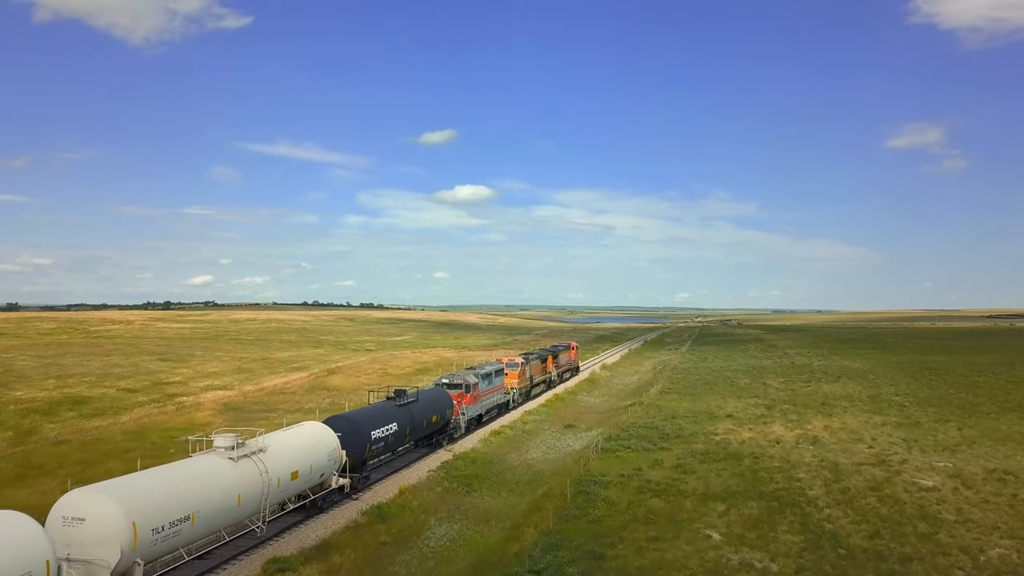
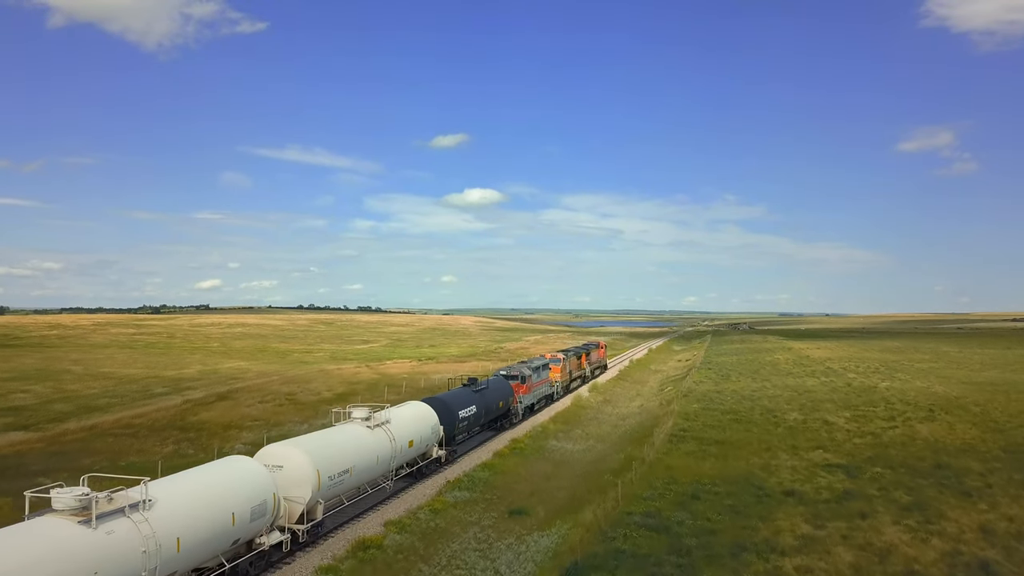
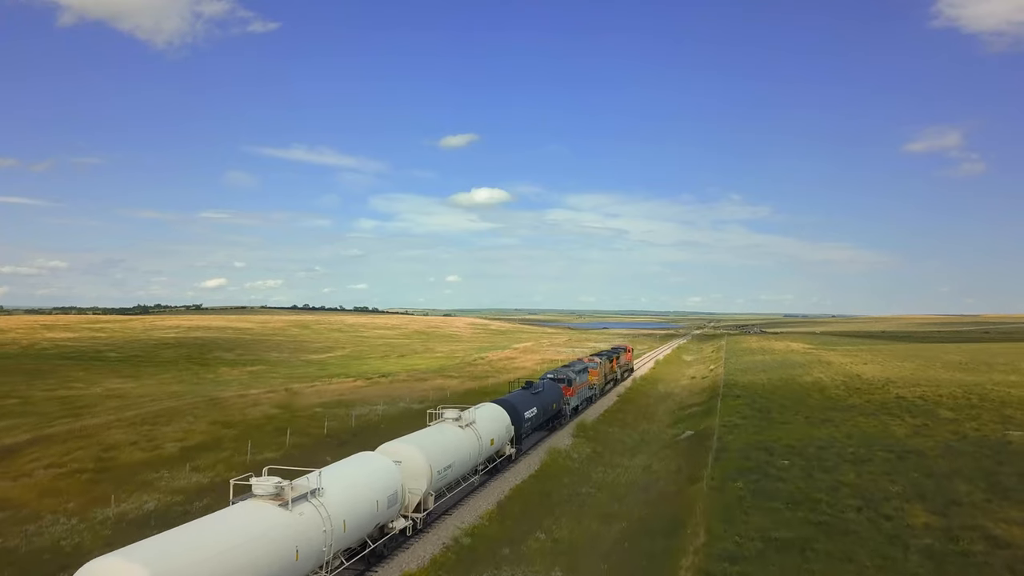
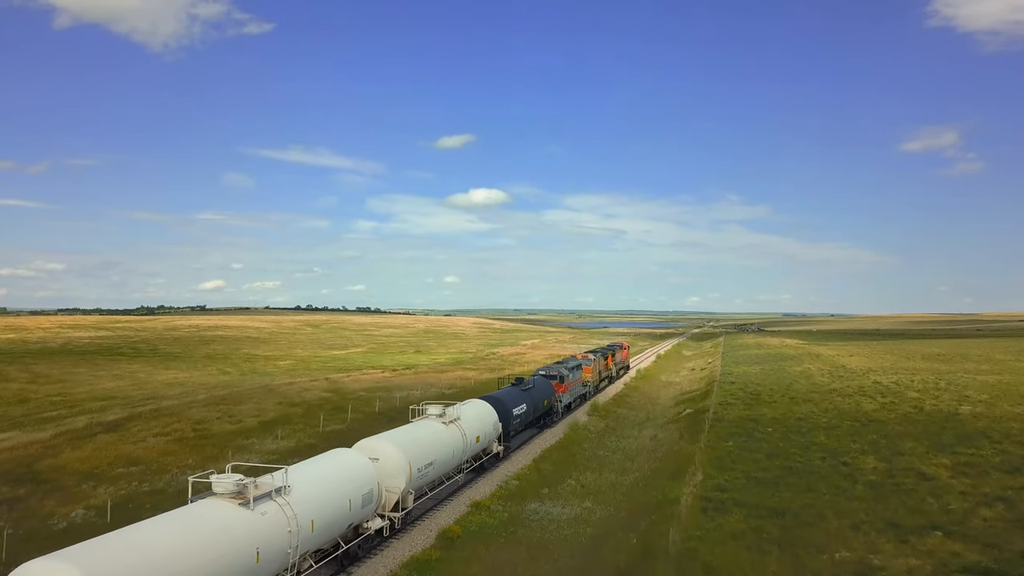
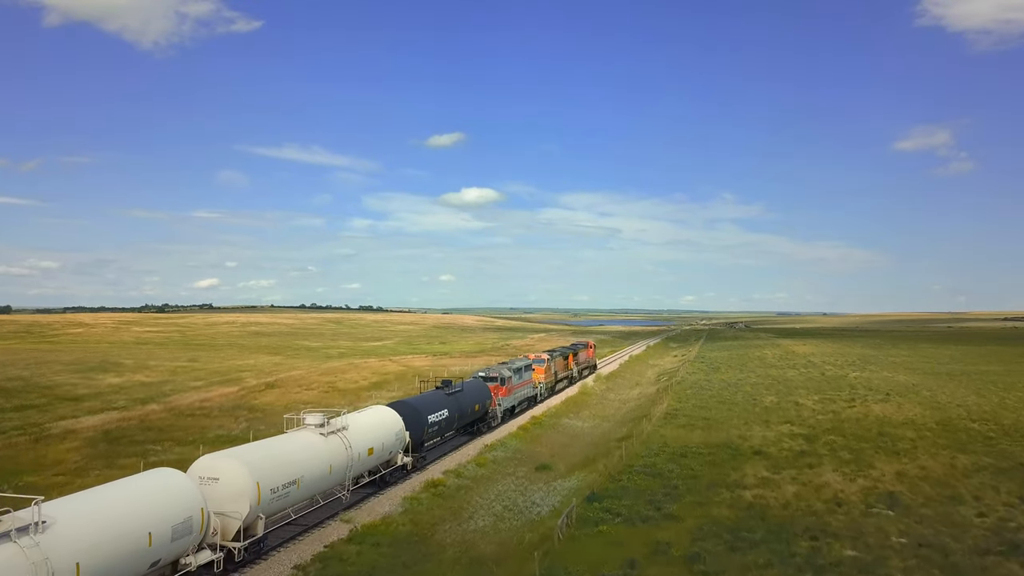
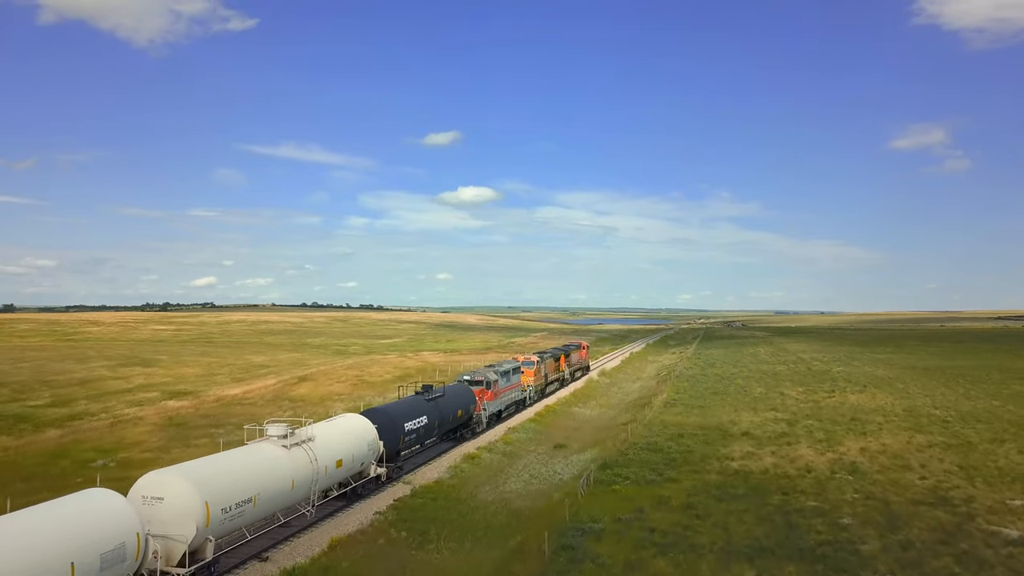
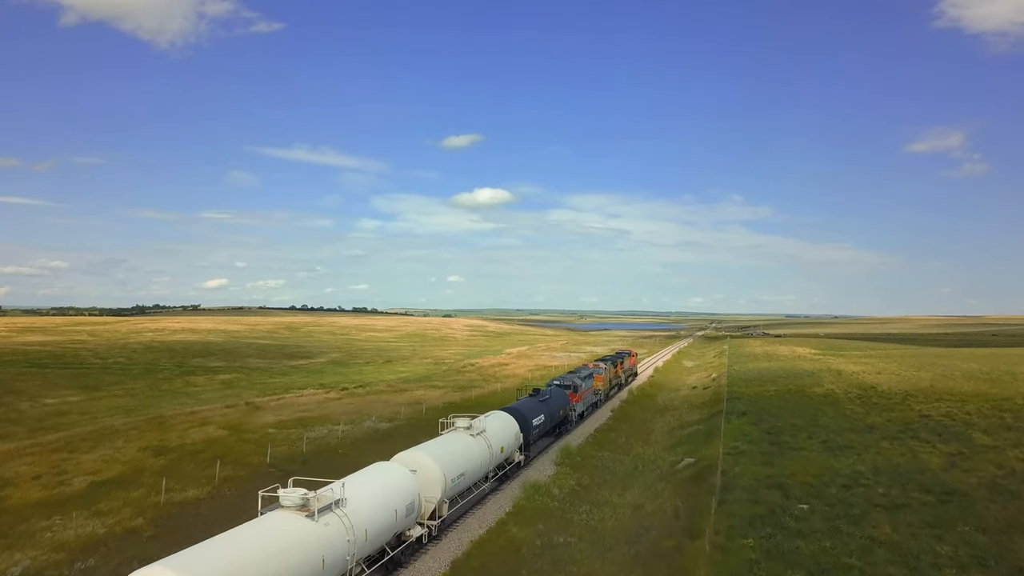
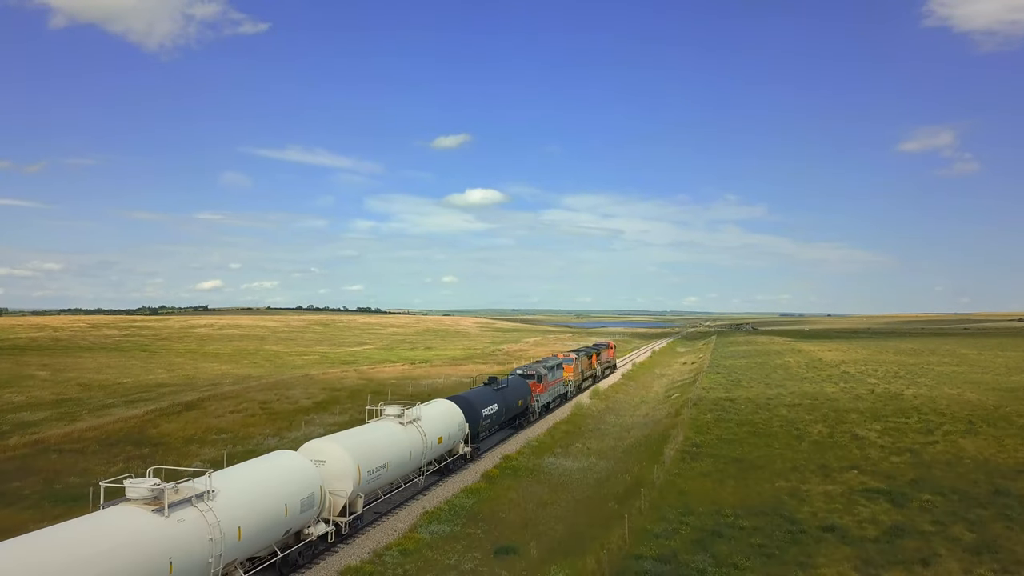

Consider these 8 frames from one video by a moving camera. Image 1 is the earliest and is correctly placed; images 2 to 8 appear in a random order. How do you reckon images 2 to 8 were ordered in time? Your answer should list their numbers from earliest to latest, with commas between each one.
6, 5, 2, 8, 4, 3, 7
